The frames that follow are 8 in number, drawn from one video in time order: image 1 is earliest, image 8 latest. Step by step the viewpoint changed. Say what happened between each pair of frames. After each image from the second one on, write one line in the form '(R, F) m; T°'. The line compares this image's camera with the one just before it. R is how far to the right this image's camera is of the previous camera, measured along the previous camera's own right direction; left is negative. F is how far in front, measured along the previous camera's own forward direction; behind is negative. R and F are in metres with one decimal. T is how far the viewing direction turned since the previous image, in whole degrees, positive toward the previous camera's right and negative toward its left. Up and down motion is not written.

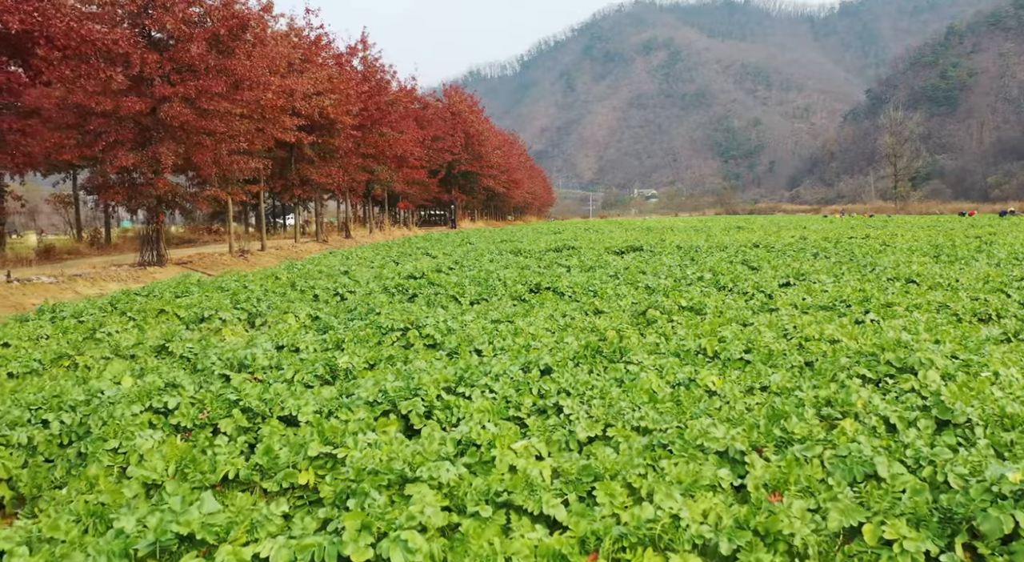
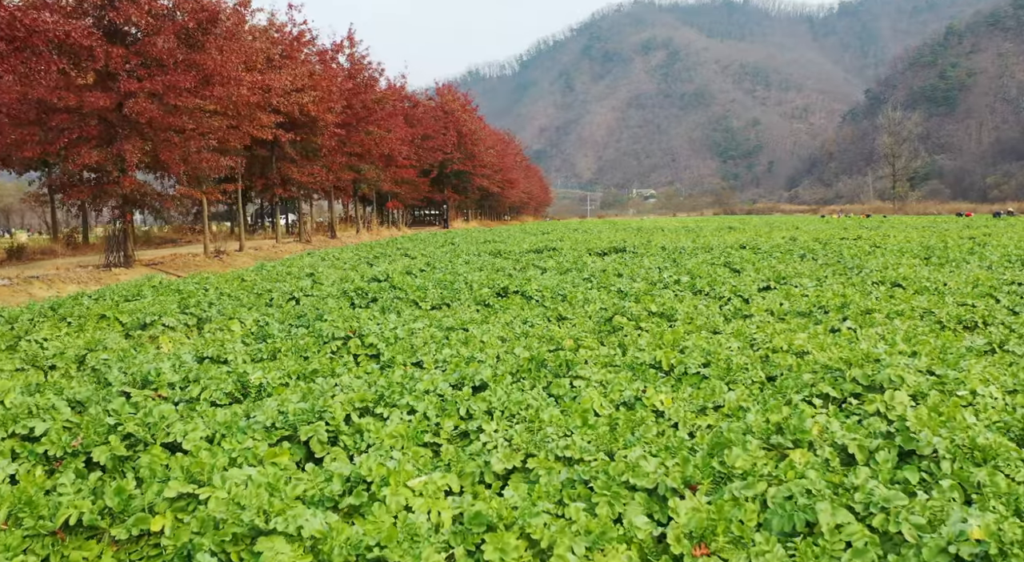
(+0.6, +0.7) m; 0°
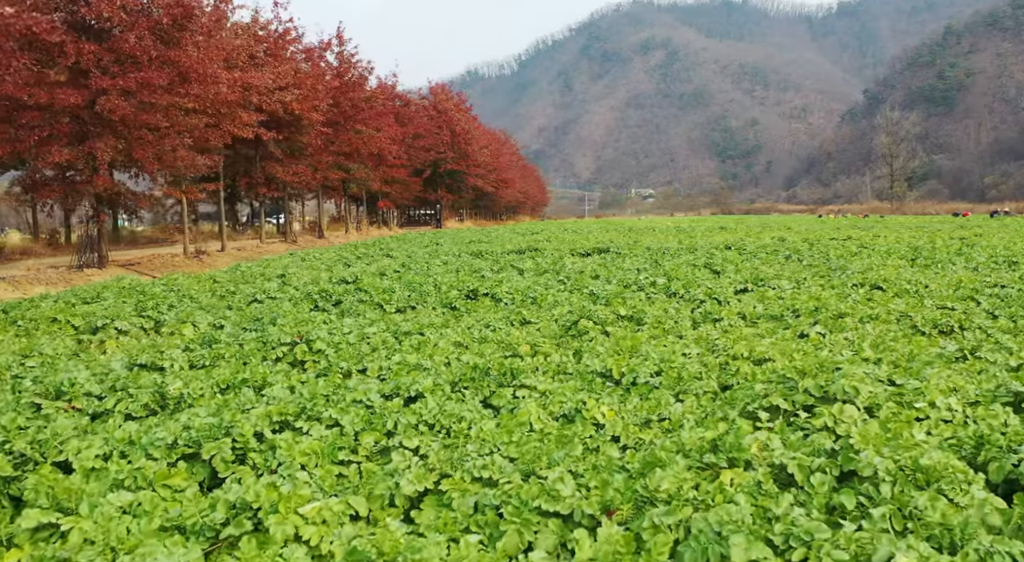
(+0.5, +0.4) m; 0°
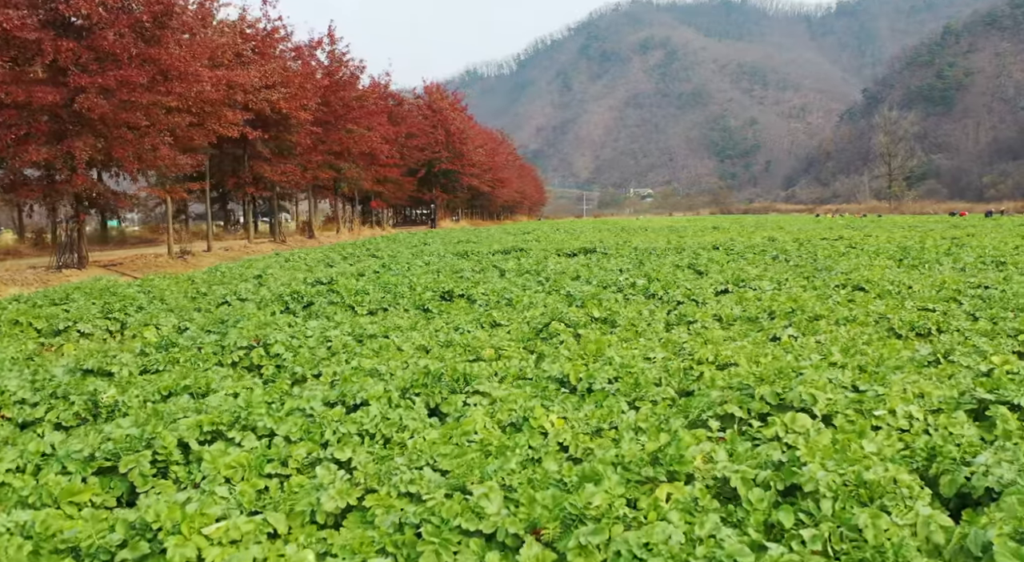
(+0.4, +0.3) m; 0°
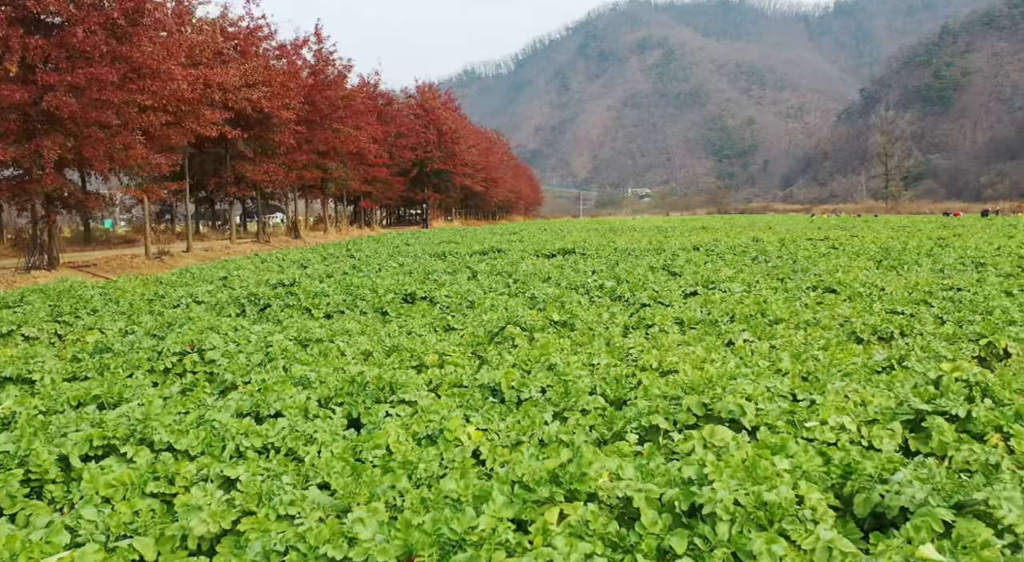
(+0.6, +0.3) m; 0°
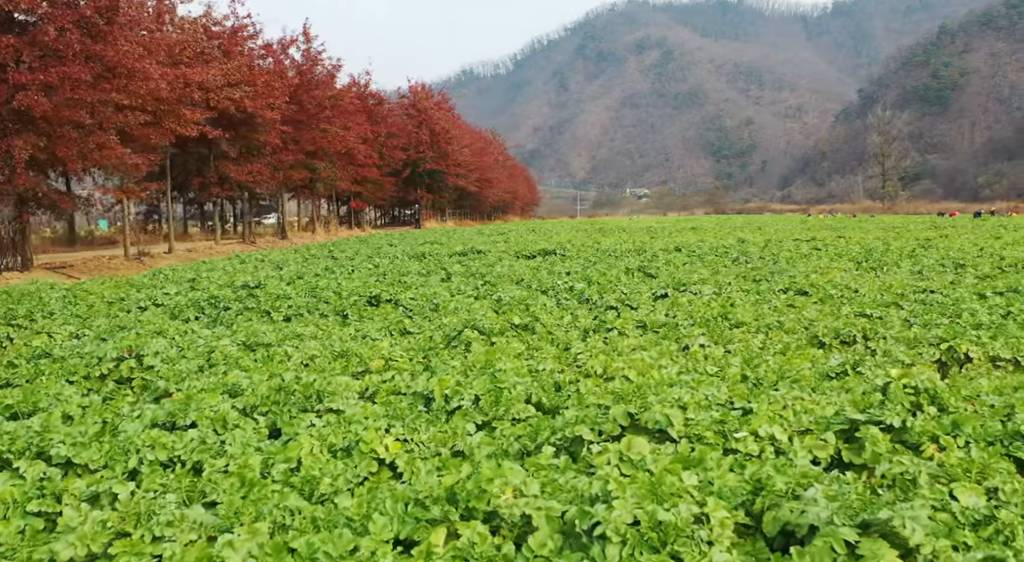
(+0.5, +0.2) m; 0°
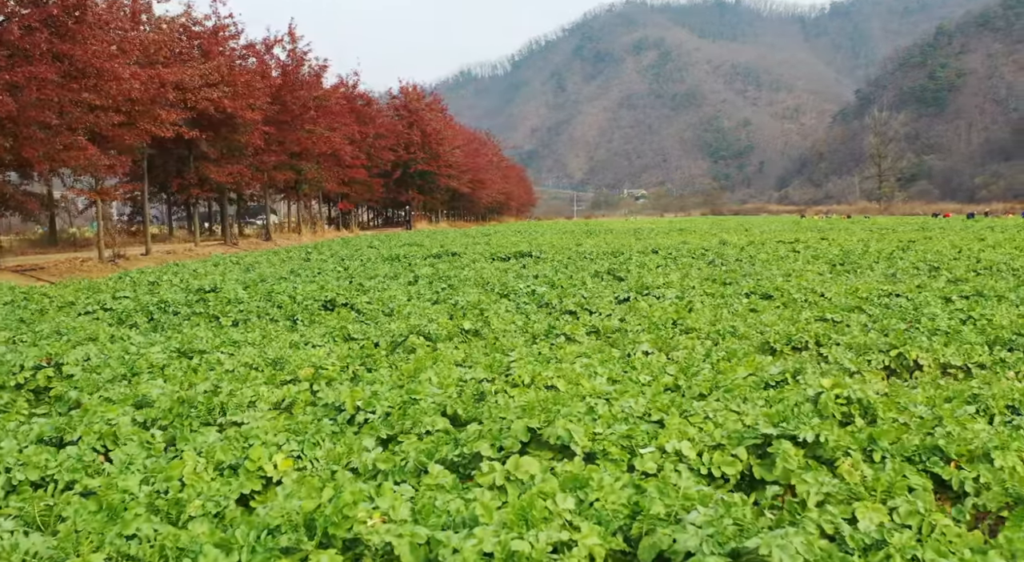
(+0.6, +0.3) m; 0°
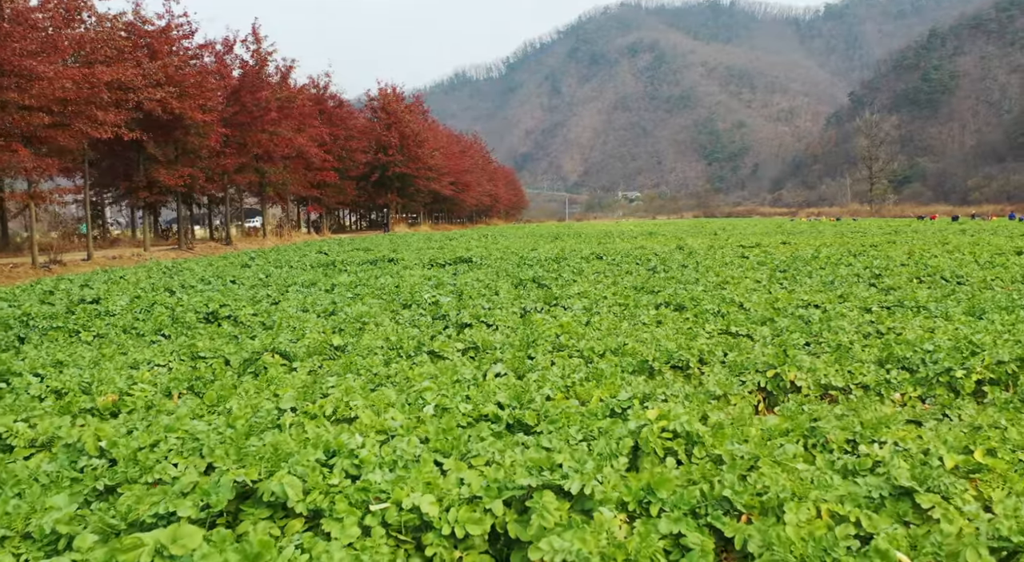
(+1.5, +0.9) m; 0°
